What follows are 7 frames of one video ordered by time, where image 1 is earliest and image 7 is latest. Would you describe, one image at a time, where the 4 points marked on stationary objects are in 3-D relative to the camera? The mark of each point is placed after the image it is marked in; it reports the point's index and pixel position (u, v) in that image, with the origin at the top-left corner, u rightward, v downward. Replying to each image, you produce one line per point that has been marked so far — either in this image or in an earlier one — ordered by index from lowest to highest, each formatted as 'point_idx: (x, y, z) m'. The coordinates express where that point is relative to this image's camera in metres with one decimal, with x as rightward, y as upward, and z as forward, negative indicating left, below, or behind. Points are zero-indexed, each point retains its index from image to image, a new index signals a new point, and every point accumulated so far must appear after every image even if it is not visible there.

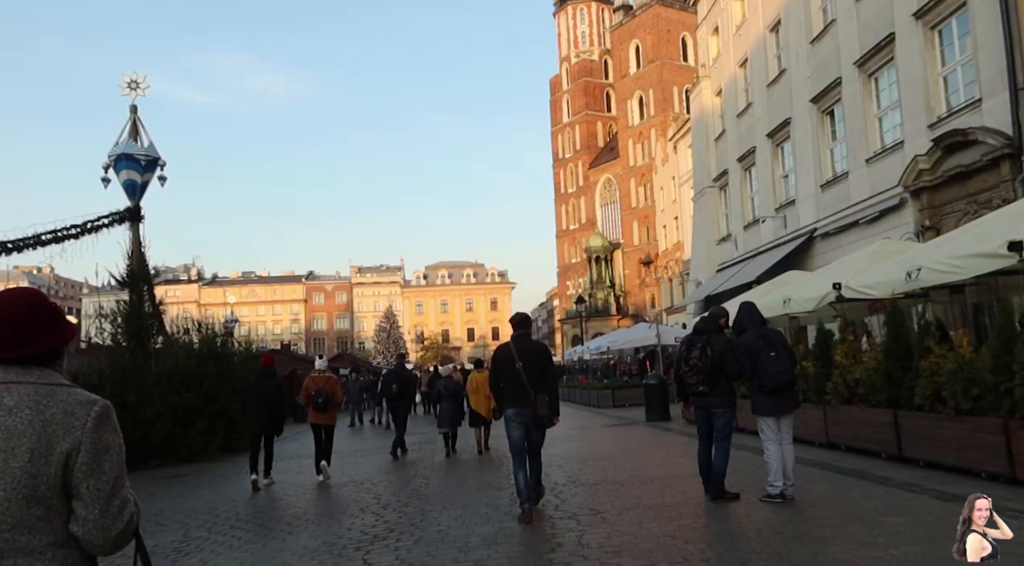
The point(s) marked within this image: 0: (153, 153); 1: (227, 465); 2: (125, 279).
0: (-6.9, +2.5, +14.5) m
1: (-4.9, -3.1, +12.9) m
2: (-7.2, +0.1, +14.0) m
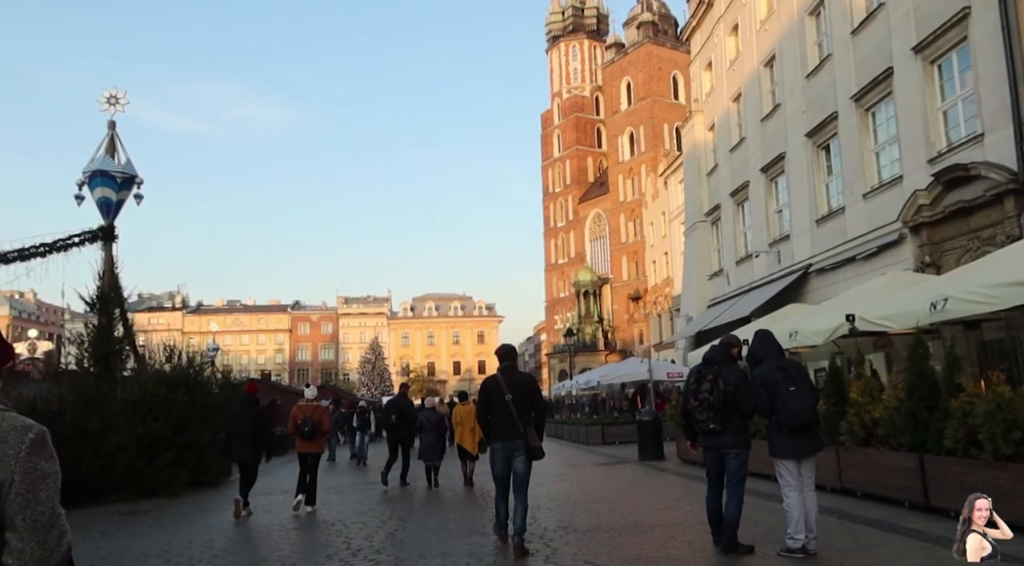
0: (-7.1, +2.1, +13.9) m
1: (-5.1, -3.5, +12.1) m
2: (-7.4, -0.3, +13.3) m
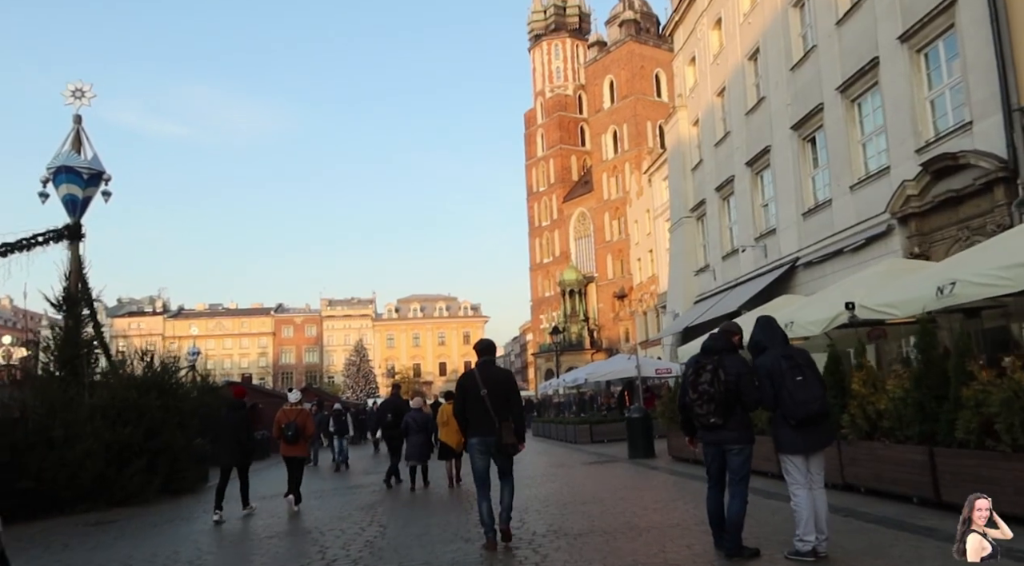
0: (-7.4, +2.1, +13.4) m
1: (-5.3, -3.5, +11.6) m
2: (-7.7, -0.3, +12.8) m
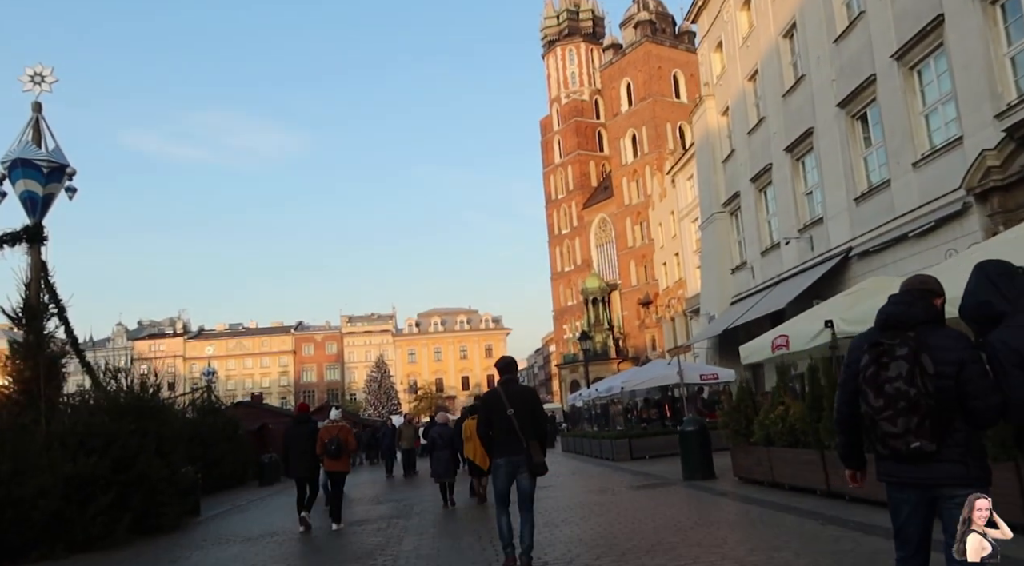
0: (-7.1, +1.9, +11.8) m
1: (-4.9, -3.5, +9.8) m
2: (-7.3, -0.5, +11.1) m
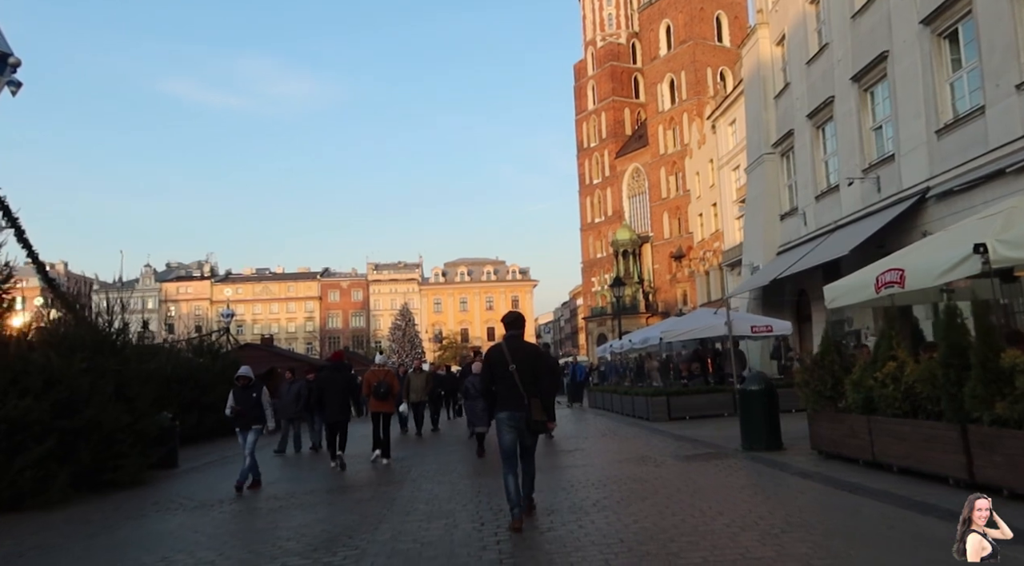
0: (-6.7, +3.1, +9.9) m
1: (-4.7, -2.5, +8.2) m
2: (-7.0, +0.7, +9.4) m
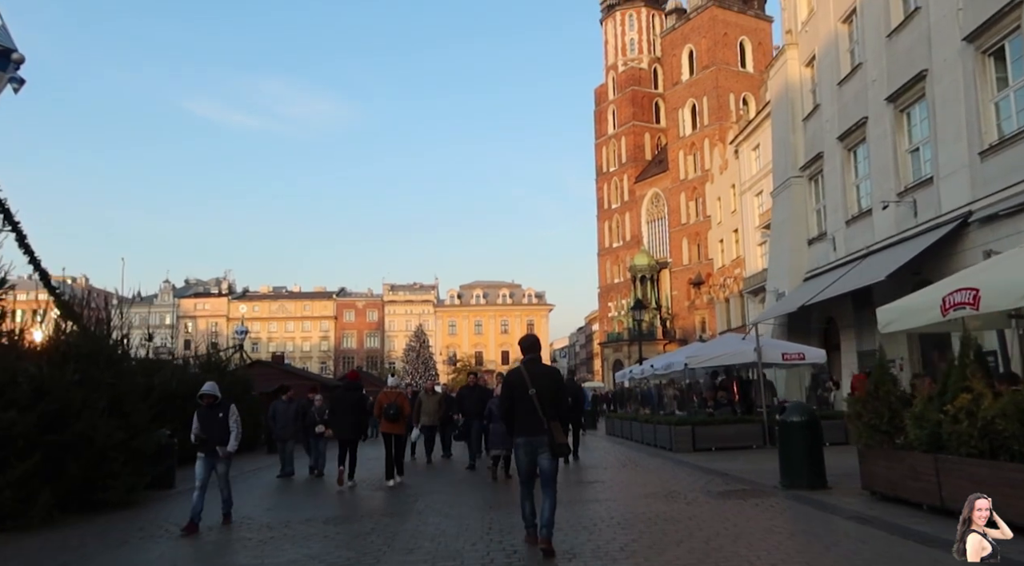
0: (-6.4, +3.1, +9.5) m
1: (-4.6, -2.6, +7.5) m
2: (-6.8, +0.6, +8.9) m
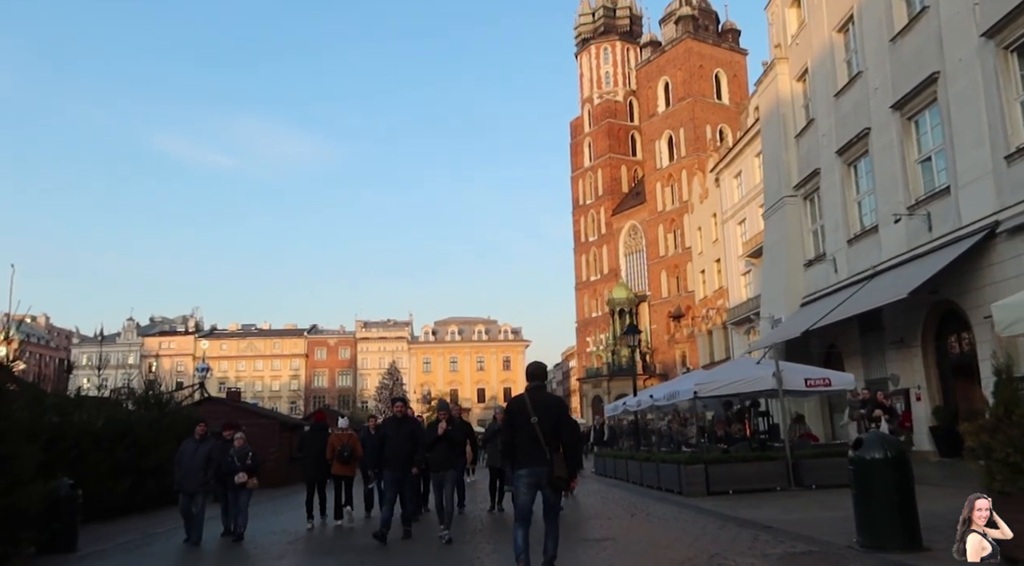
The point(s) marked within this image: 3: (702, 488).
0: (-6.6, +3.0, +7.5) m
1: (-4.7, -2.5, +5.4) m
2: (-6.9, +0.6, +6.8) m
3: (+3.0, -3.4, +12.5) m
